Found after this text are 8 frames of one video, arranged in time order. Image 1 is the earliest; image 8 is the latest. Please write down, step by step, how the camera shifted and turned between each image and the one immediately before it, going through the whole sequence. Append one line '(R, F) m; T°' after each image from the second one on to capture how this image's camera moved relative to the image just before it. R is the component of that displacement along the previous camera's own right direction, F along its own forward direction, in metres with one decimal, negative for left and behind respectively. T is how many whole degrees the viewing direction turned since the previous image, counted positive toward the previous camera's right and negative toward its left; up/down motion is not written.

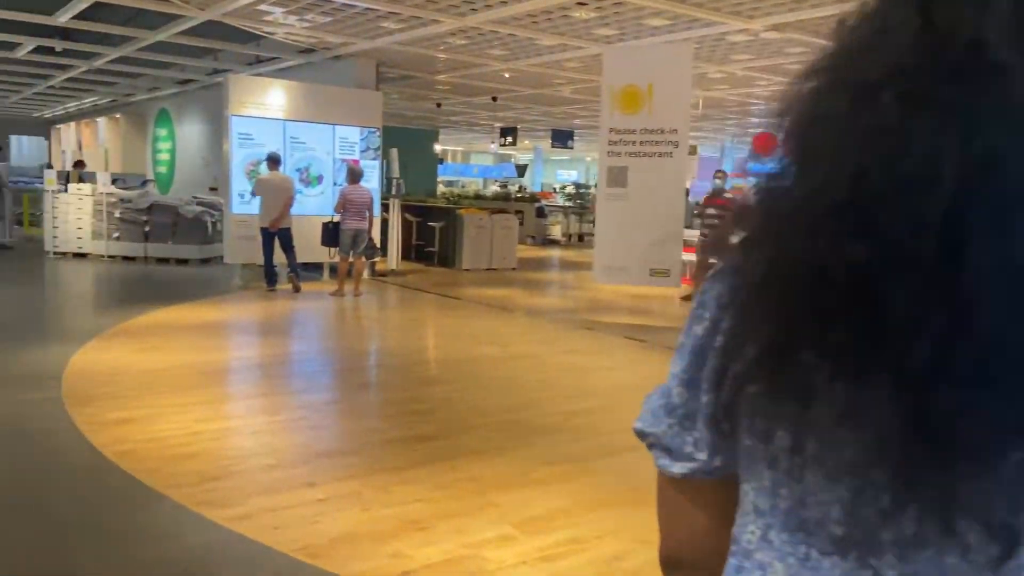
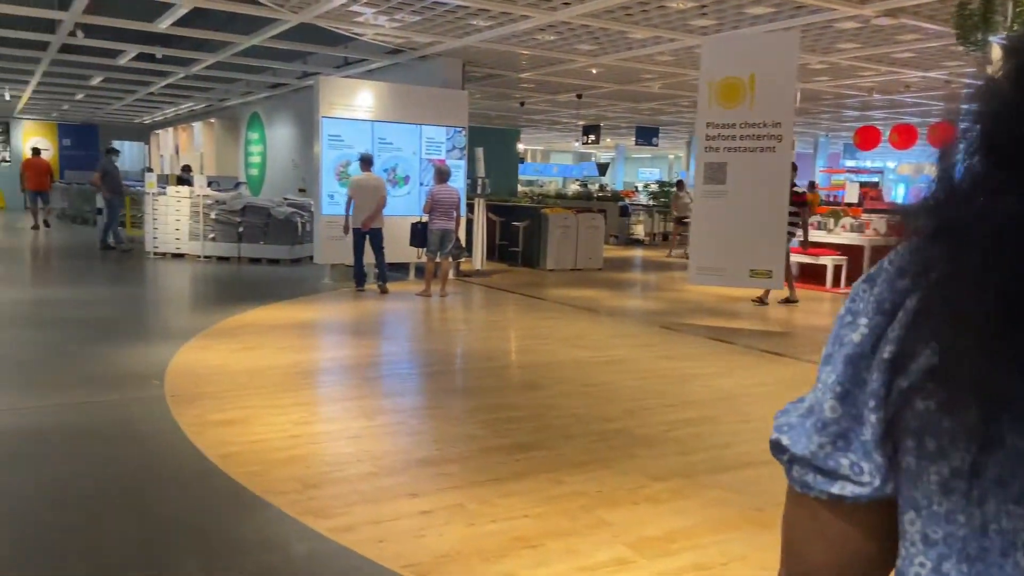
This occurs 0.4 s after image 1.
(-0.2, +0.2) m; -6°
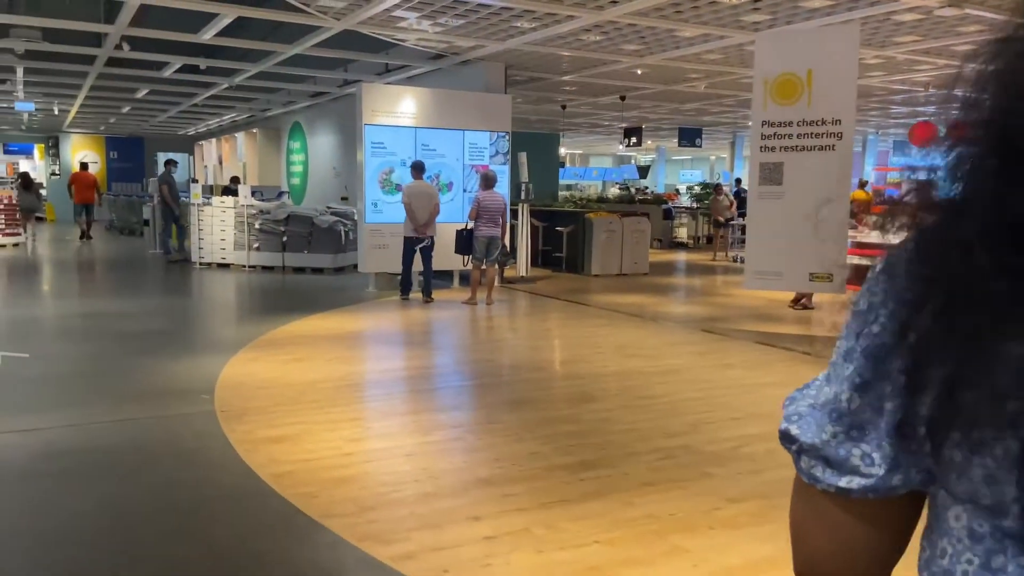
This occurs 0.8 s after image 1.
(-0.1, +0.2) m; -3°
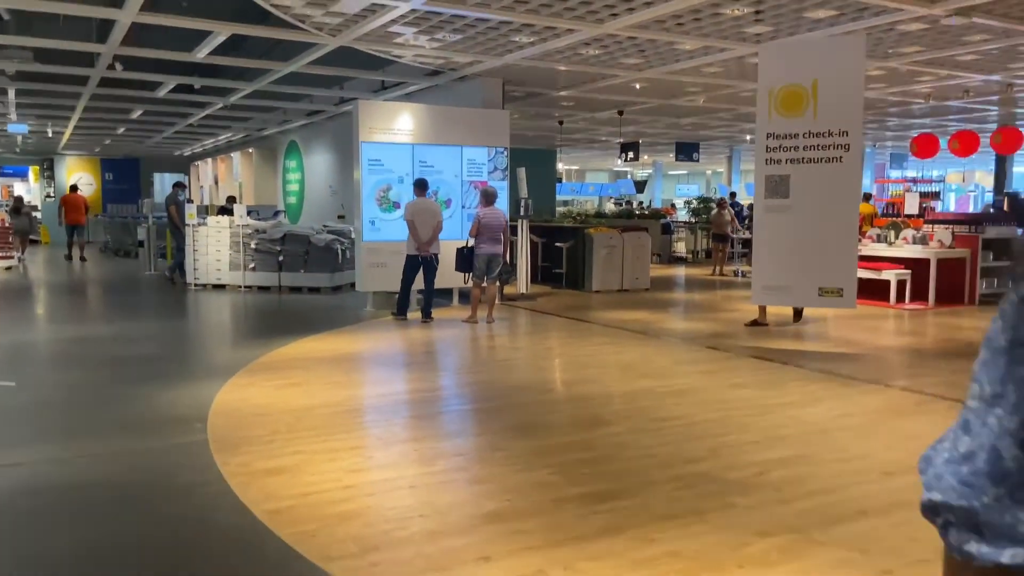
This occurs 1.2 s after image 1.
(-0.1, +0.2) m; 0°
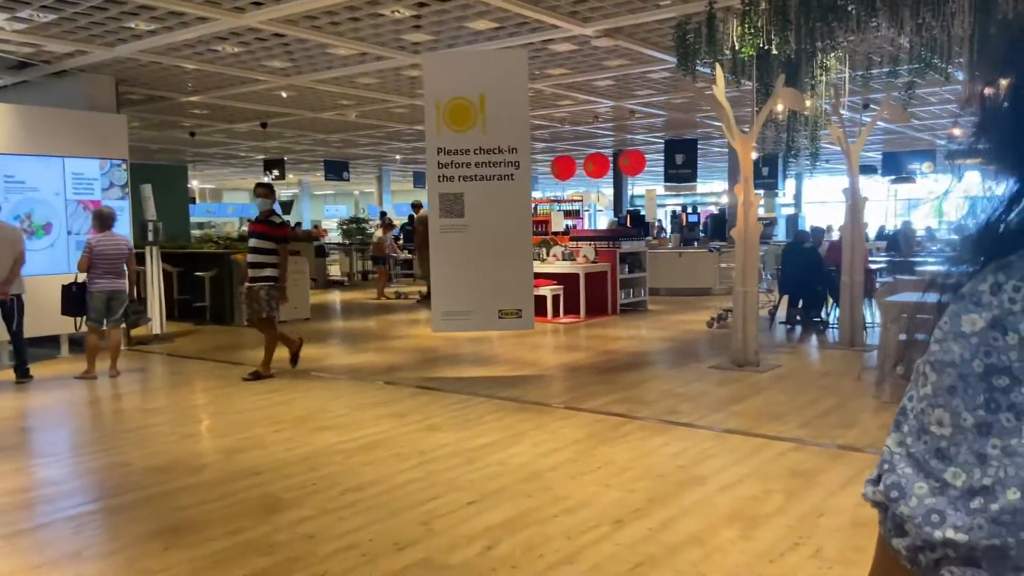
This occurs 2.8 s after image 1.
(0.0, +0.9) m; +26°
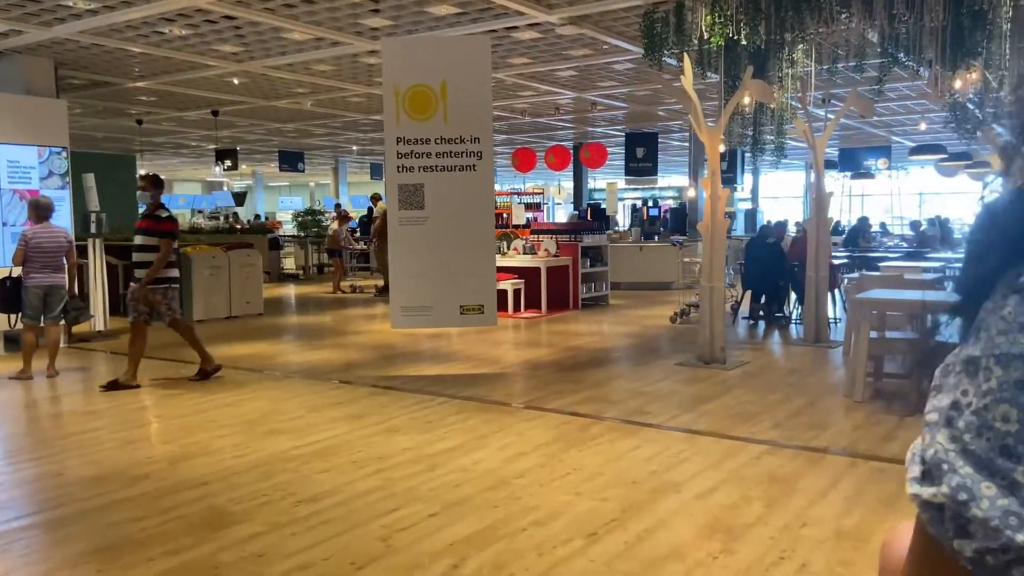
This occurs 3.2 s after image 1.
(0.0, +0.2) m; +3°
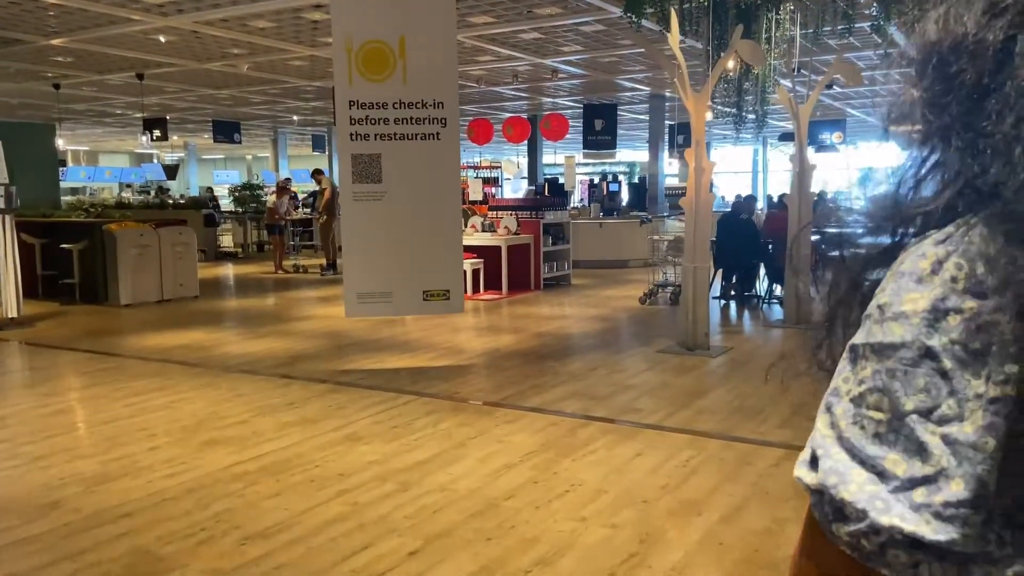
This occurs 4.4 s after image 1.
(-0.2, +0.6) m; +4°
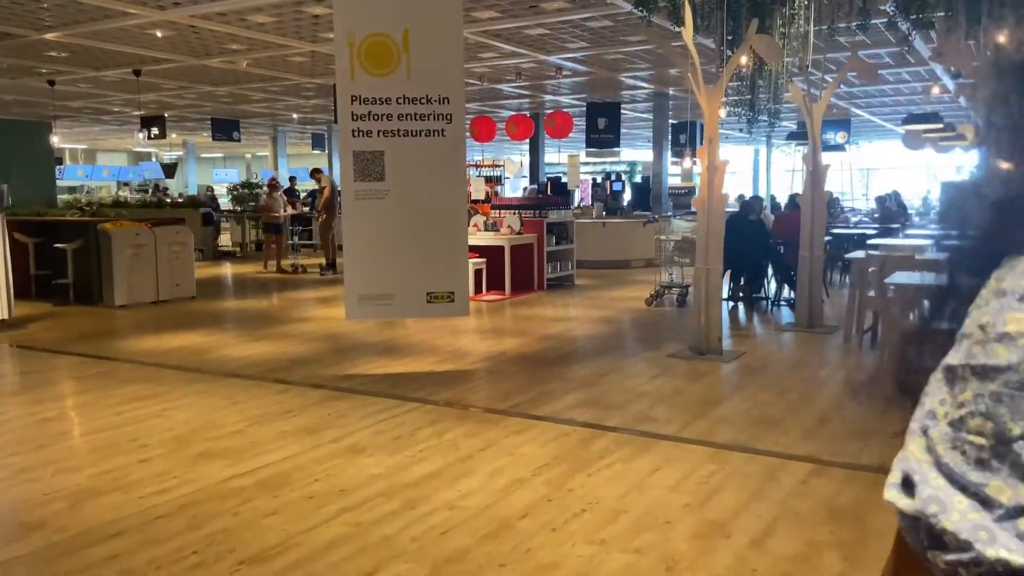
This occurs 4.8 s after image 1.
(-0.1, +0.2) m; 0°
